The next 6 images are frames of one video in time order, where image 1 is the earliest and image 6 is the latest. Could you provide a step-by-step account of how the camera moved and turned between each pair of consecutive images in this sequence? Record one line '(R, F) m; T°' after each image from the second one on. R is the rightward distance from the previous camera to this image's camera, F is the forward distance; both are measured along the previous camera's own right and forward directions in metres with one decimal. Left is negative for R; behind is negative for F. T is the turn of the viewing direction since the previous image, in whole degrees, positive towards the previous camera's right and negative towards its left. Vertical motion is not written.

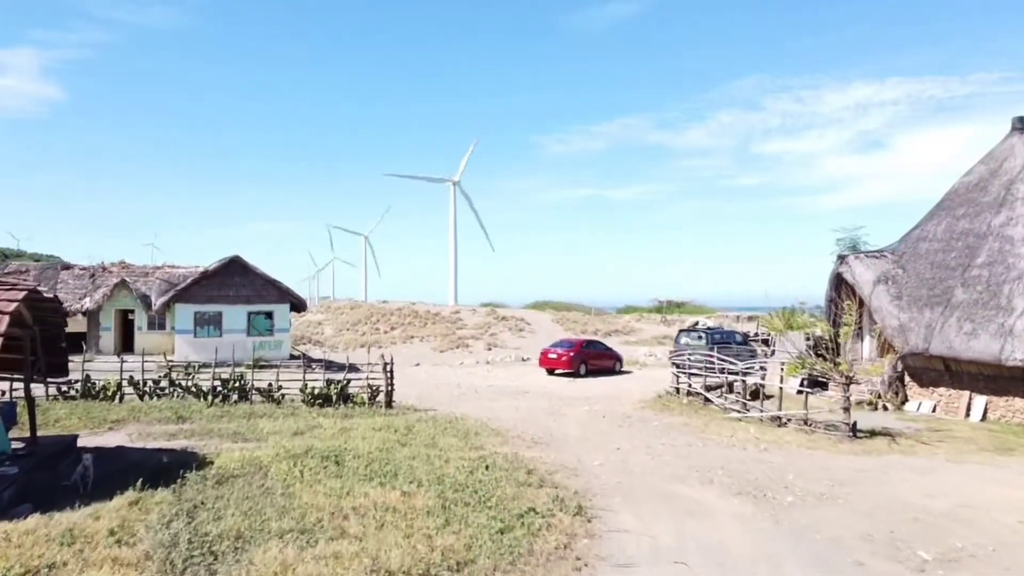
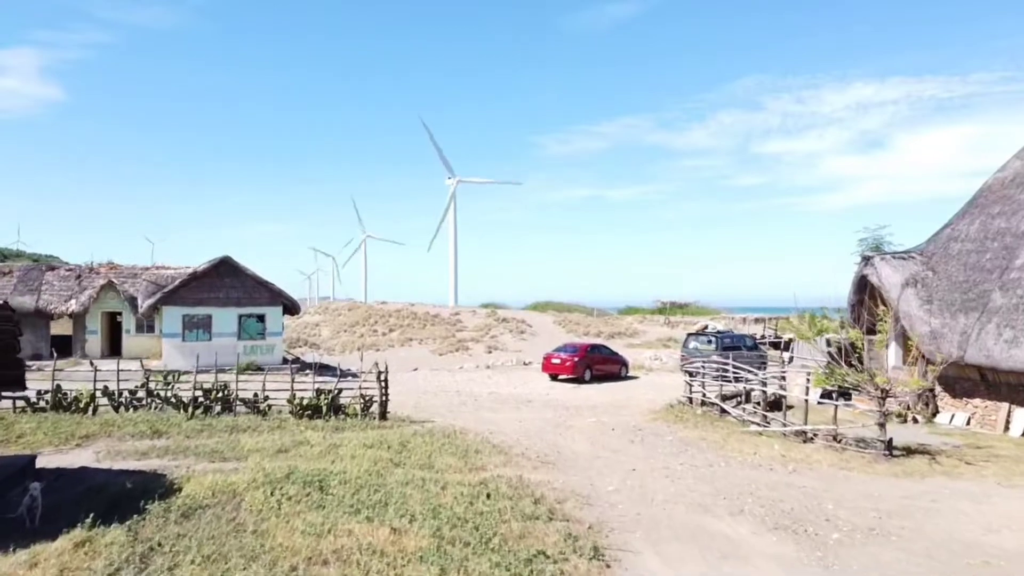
(0.0, +1.0) m; 0°
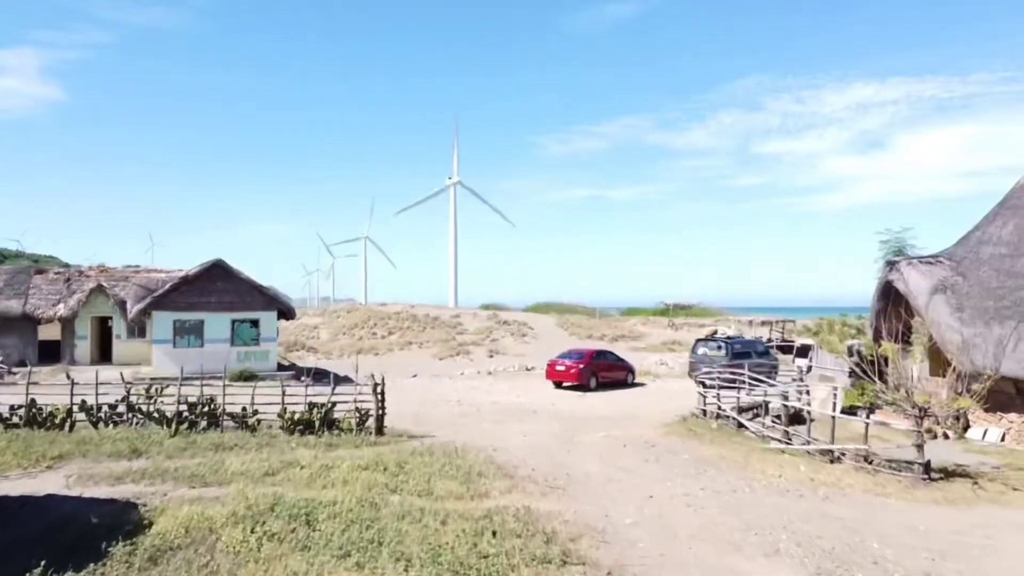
(-0.1, +0.8) m; 0°
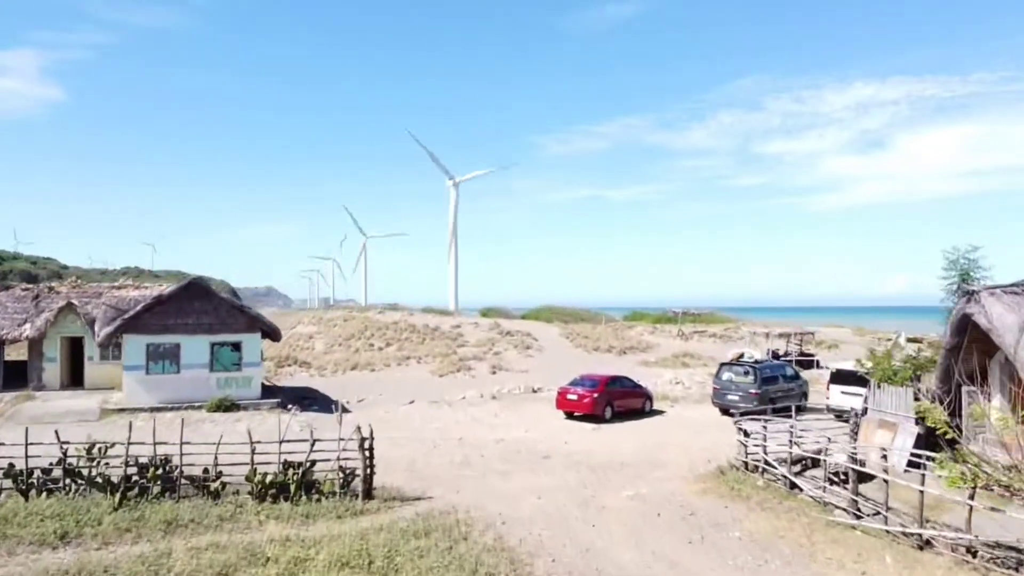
(-0.2, +2.0) m; 0°
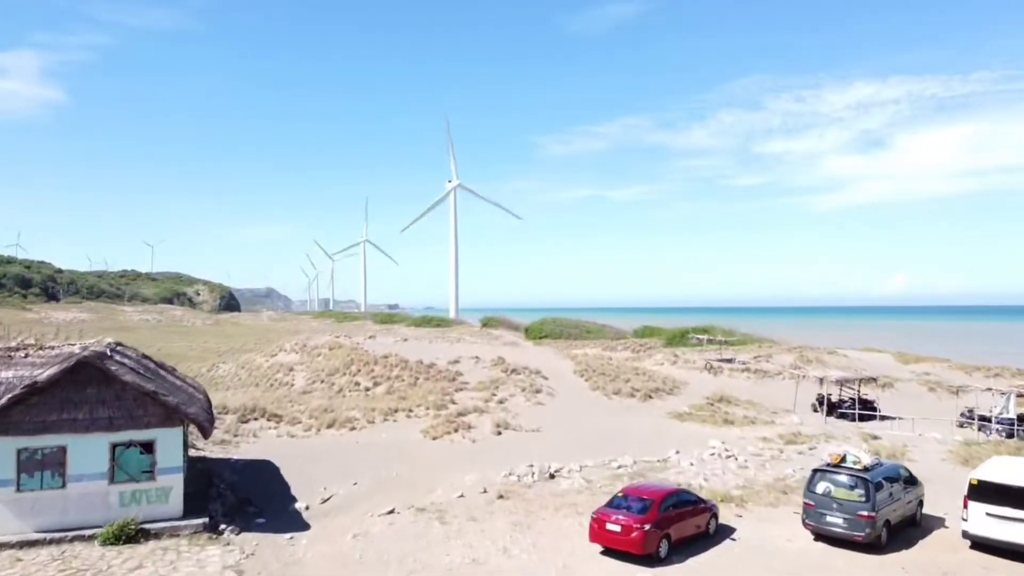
(-0.3, +5.7) m; 0°
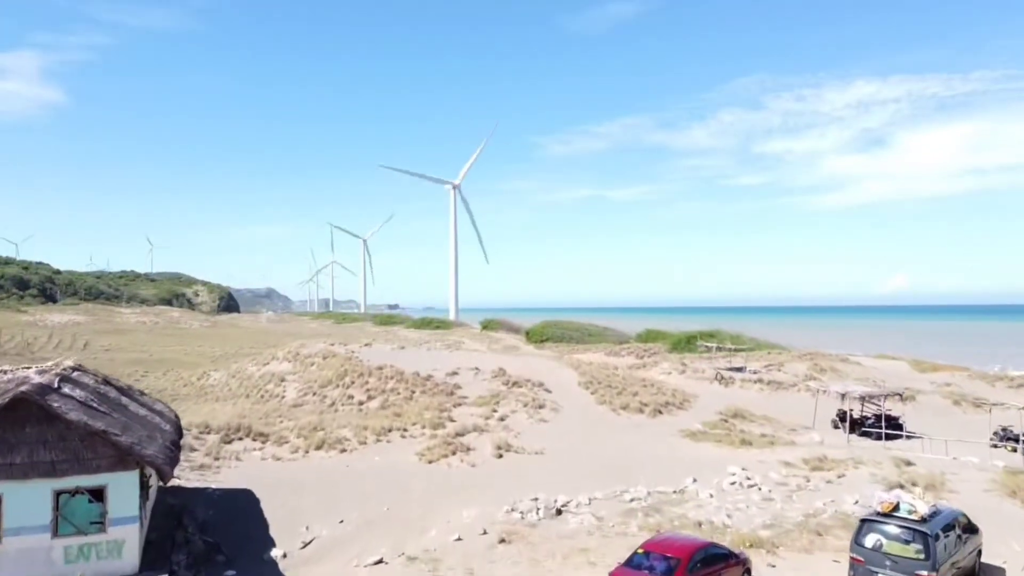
(0.0, +1.9) m; 0°
